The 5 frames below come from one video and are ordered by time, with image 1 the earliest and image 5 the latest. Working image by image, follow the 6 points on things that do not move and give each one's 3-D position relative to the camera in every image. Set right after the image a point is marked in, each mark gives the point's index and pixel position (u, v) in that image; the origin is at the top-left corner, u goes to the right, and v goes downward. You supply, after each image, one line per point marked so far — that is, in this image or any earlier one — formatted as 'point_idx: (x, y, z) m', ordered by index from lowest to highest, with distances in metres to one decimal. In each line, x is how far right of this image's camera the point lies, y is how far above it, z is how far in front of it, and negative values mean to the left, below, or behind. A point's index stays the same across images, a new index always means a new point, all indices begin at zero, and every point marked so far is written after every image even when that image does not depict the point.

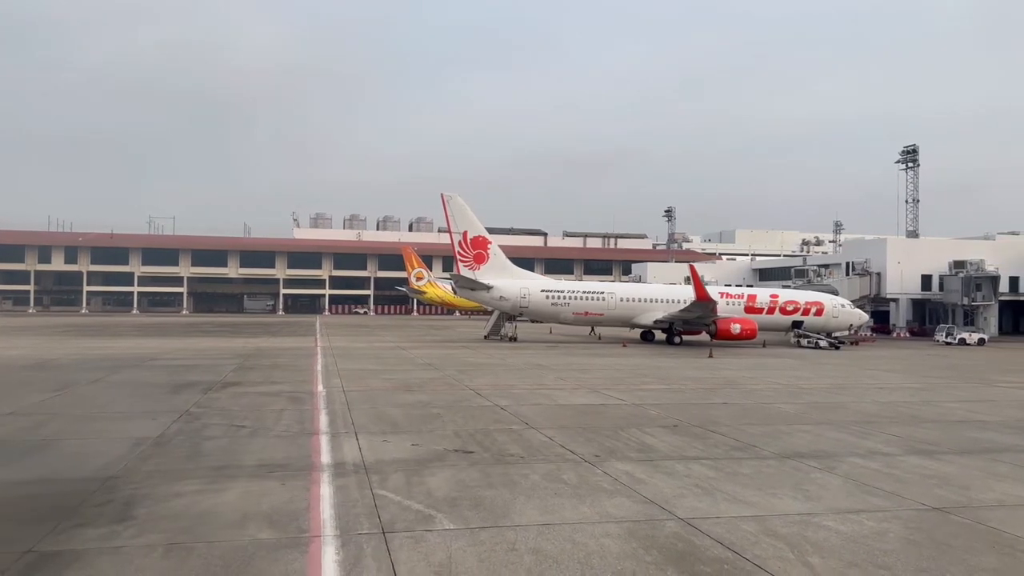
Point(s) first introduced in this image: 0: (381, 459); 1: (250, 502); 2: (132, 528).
0: (-1.8, -2.3, +9.7) m
1: (-2.6, -2.2, +7.4) m
2: (-3.4, -2.1, +6.4) m
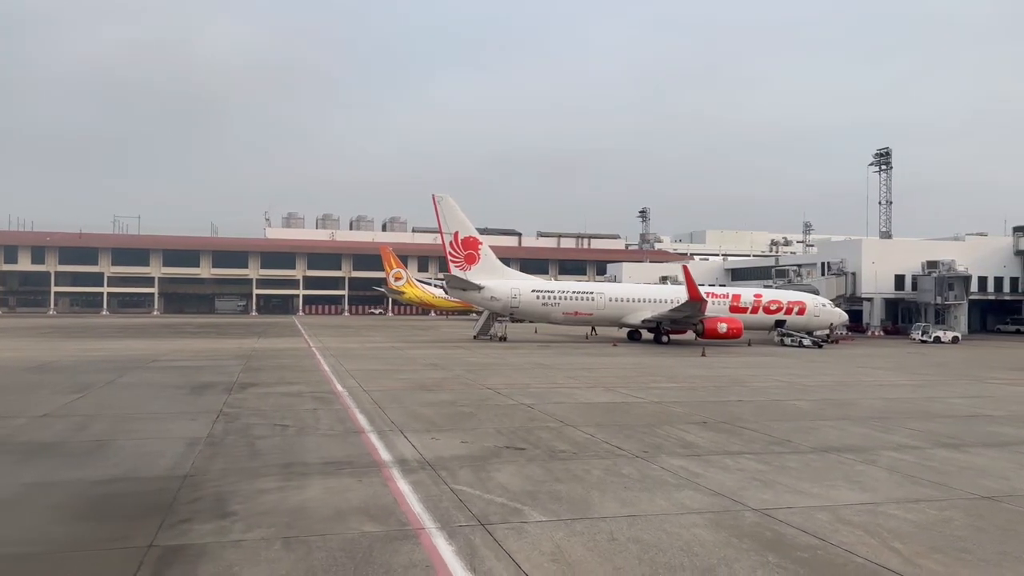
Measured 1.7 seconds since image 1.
0: (-1.0, -2.3, +9.9) m
1: (-1.8, -2.2, +7.5) m
2: (-2.5, -2.2, +6.5) m
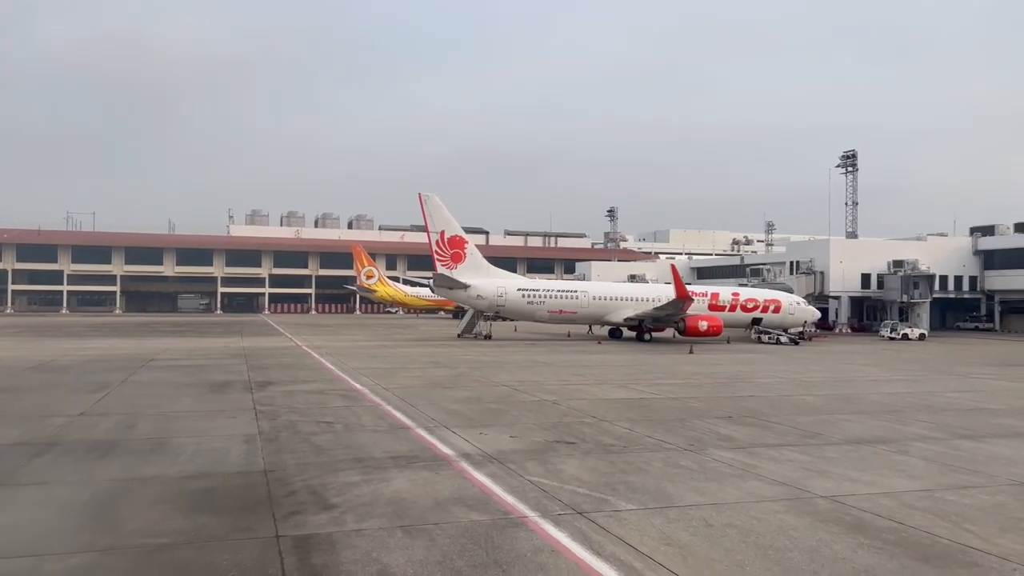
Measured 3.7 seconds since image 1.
0: (-0.2, -2.3, +10.2) m
1: (-0.9, -2.2, +7.8) m
2: (-1.5, -2.2, +6.8) m
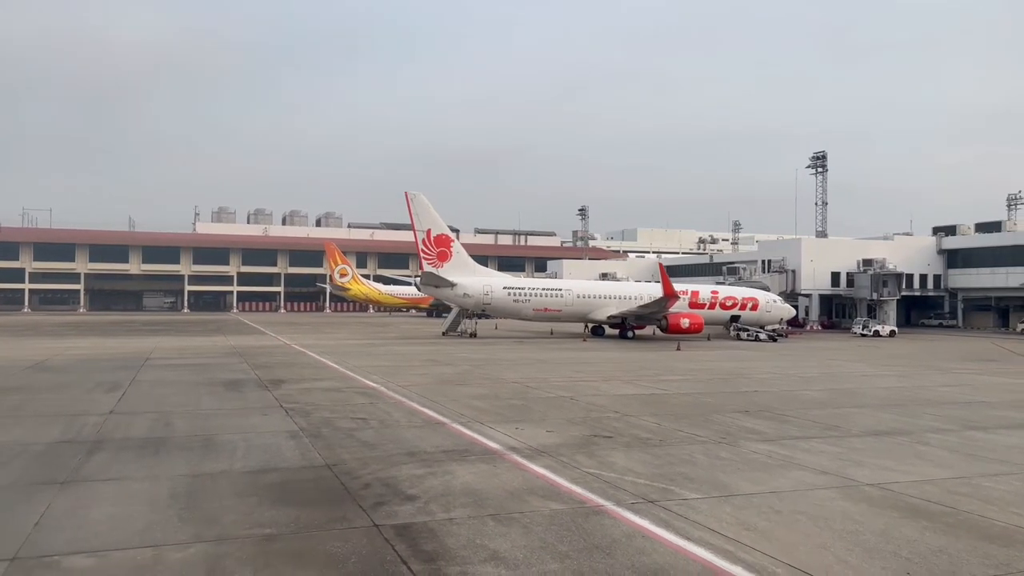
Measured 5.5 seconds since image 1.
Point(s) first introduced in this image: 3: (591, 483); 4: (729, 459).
0: (+0.4, -2.3, +10.5) m
1: (-0.2, -2.2, +8.1) m
2: (-0.8, -2.1, +7.0) m
3: (+0.9, -2.2, +8.0) m
4: (+2.9, -2.3, +9.7) m
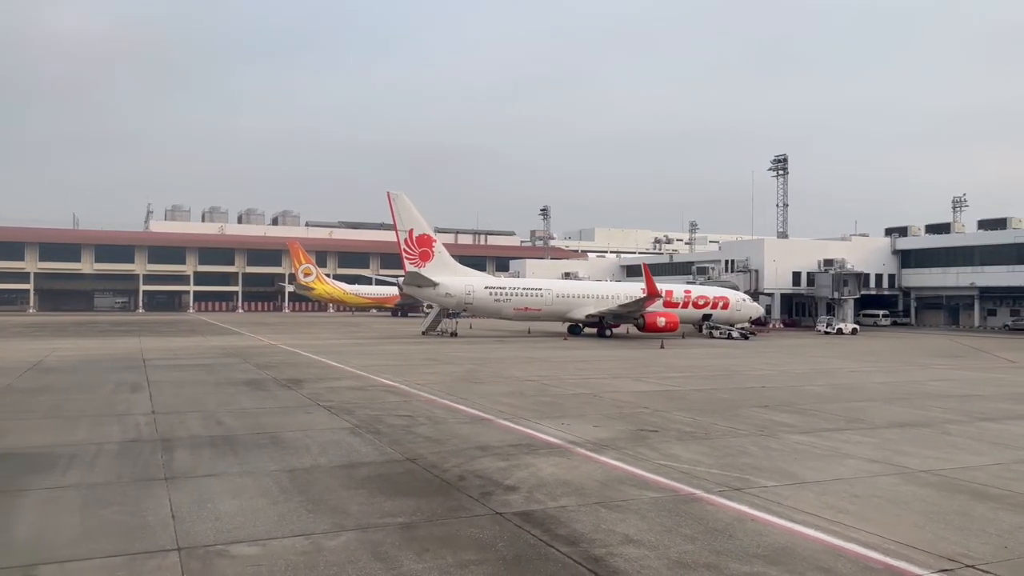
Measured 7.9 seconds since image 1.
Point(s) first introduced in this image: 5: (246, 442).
0: (+1.3, -2.3, +10.9) m
1: (+0.8, -2.2, +8.5) m
2: (+0.3, -2.1, +7.4) m
3: (+1.9, -2.2, +8.5) m
4: (+3.8, -2.3, +10.3) m
5: (-3.8, -2.2, +10.2) m
